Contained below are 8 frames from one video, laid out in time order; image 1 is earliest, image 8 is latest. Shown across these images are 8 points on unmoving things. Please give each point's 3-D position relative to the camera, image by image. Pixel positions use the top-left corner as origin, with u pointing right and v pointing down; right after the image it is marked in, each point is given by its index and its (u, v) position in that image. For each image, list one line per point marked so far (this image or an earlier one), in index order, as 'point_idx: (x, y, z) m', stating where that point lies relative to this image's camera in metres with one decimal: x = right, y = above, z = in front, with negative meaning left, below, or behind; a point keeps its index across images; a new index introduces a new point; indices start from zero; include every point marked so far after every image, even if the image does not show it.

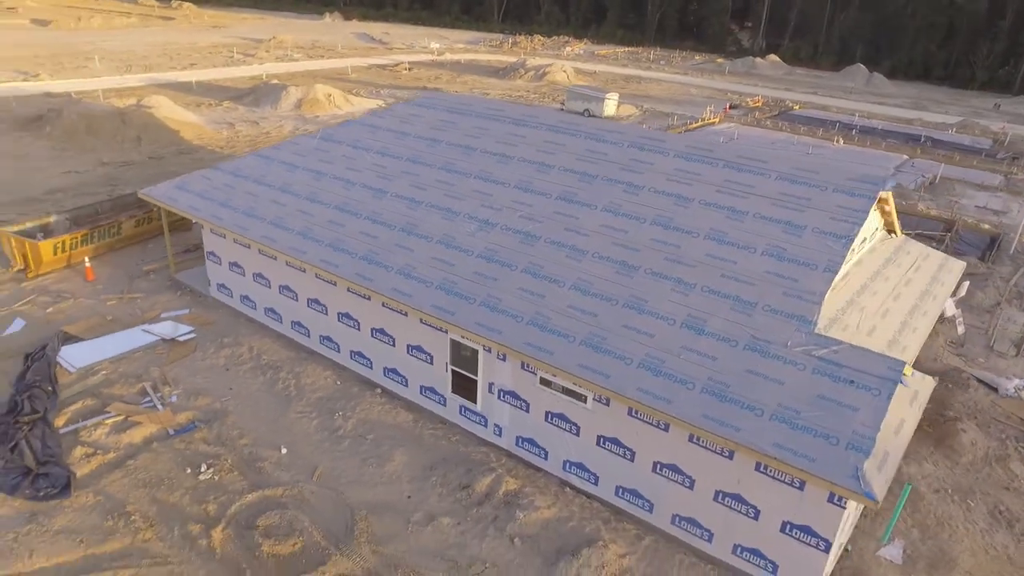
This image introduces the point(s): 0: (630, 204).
0: (+1.7, +1.2, +10.4) m
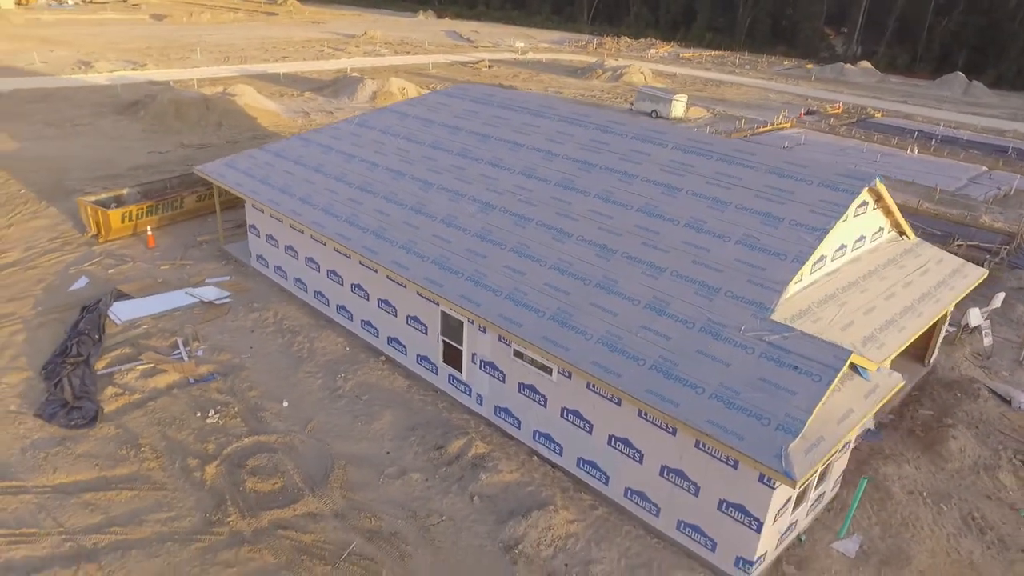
0: (+1.6, +1.4, +10.8) m
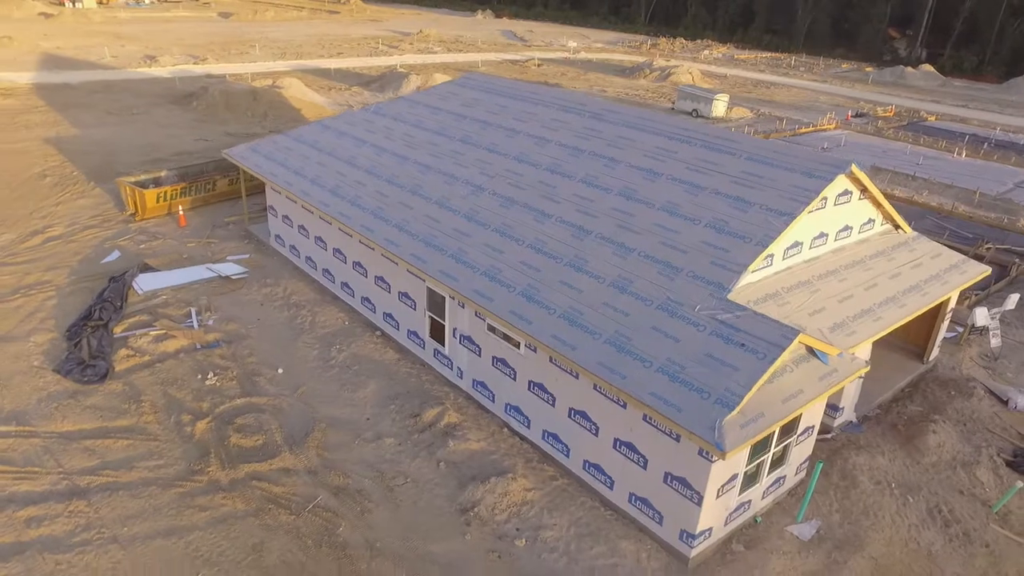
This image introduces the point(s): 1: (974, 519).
0: (+1.4, +1.7, +11.0) m
1: (+5.8, -2.9, +9.2) m
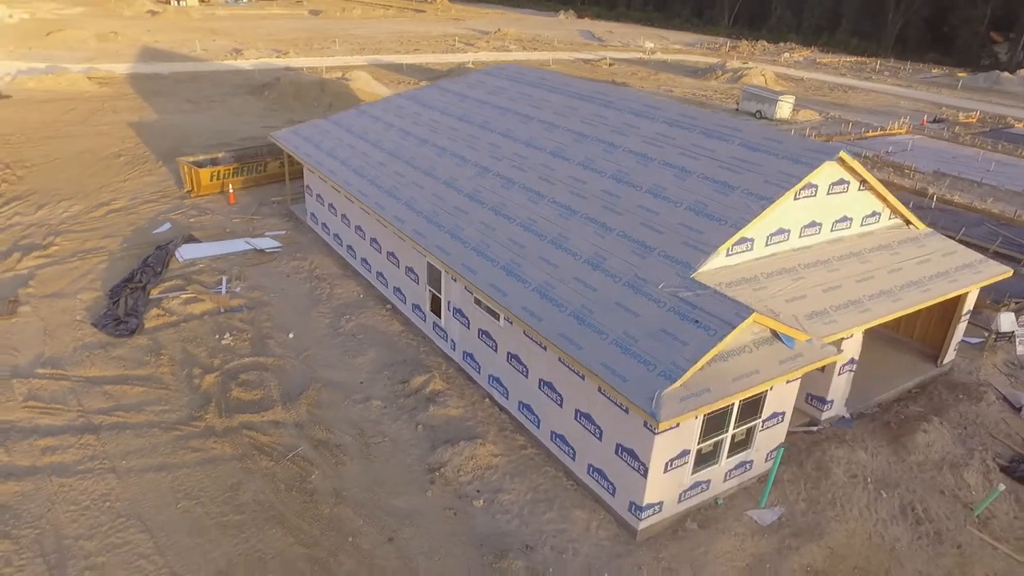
0: (+1.4, +2.0, +11.2) m
1: (+5.4, -2.8, +8.9) m
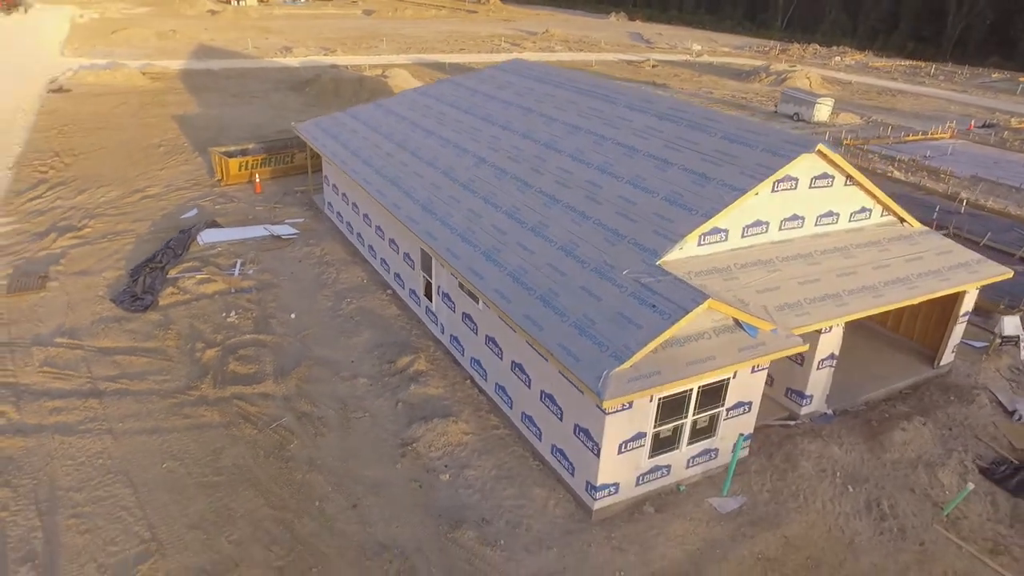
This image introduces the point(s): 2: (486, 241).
0: (+1.2, +2.1, +11.4) m
1: (+4.9, -2.8, +8.9) m
2: (-0.4, +0.7, +10.5) m
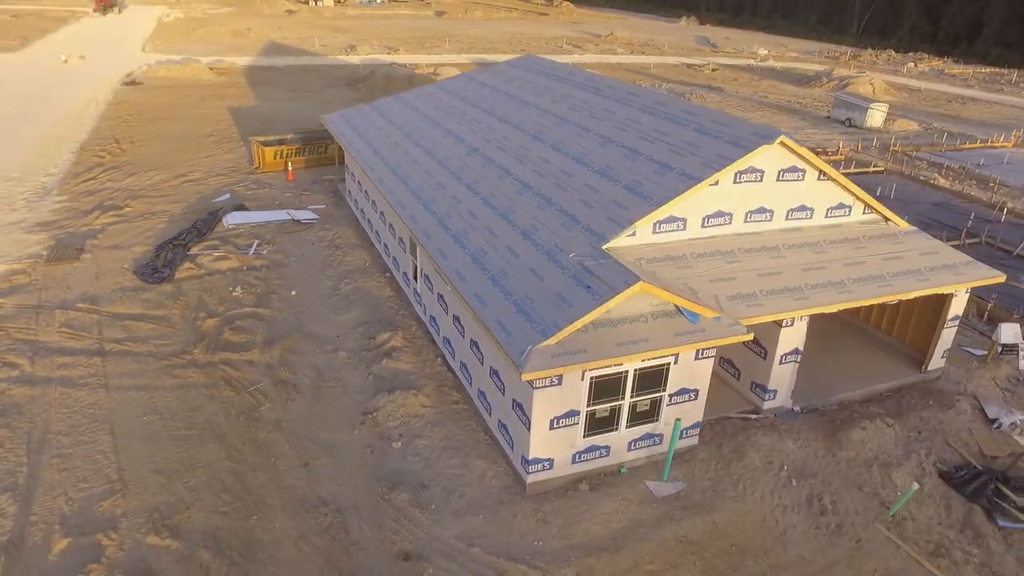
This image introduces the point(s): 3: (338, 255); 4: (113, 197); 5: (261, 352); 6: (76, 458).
0: (+1.0, +2.3, +11.7) m
1: (+4.2, -2.7, +8.8) m
2: (-0.8, +1.0, +10.9) m
3: (-3.6, +0.7, +15.2) m
4: (-10.1, +2.3, +18.5) m
5: (-4.0, -1.0, +11.6) m
6: (-5.5, -2.1, +9.2) m
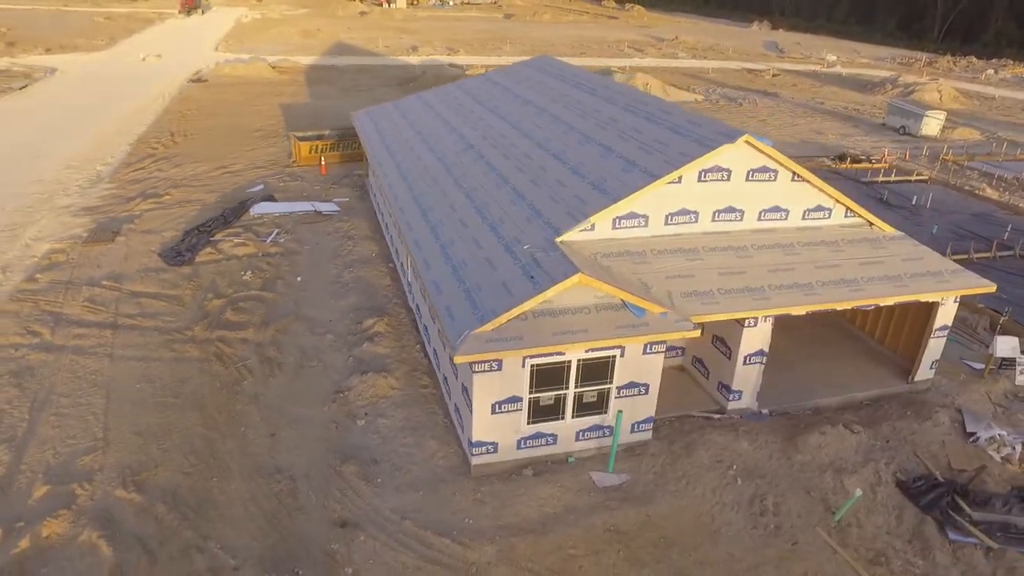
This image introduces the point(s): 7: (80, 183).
0: (+0.7, +2.4, +11.9) m
1: (+3.4, -2.7, +8.7) m
2: (-1.1, +1.1, +11.3) m
3: (-3.6, +0.9, +15.9) m
4: (-9.6, +2.8, +19.8) m
5: (-4.3, -0.8, +12.3) m
6: (-6.1, -1.8, +10.0) m
7: (-11.7, +2.9, +19.8) m
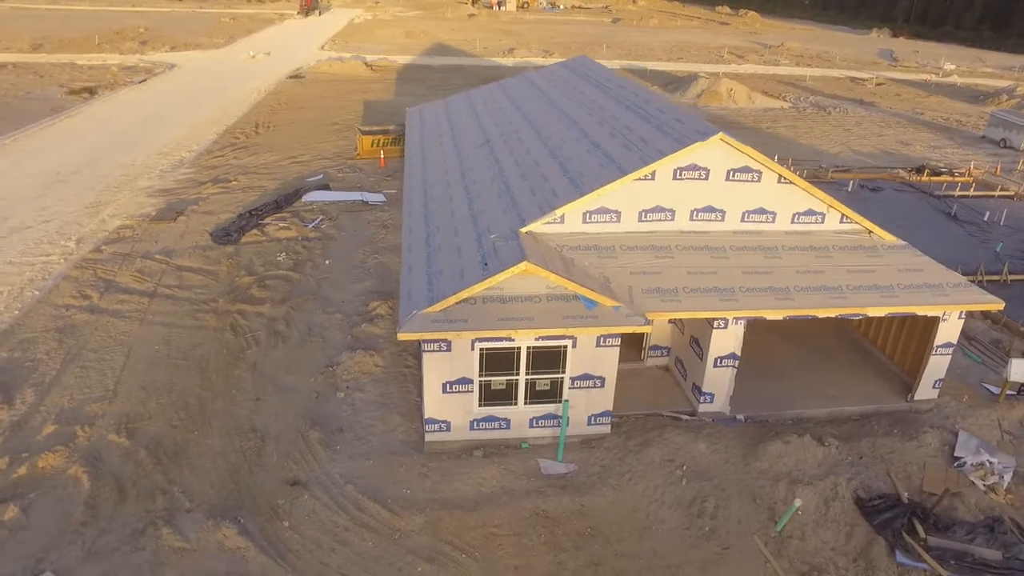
0: (+0.8, +2.5, +12.1) m
1: (+2.7, -2.7, +8.5) m
2: (-1.2, +1.3, +11.8) m
3: (-3.0, +1.2, +16.7) m
4: (-8.3, +3.4, +21.4) m
5: (-4.3, -0.4, +13.2) m
6: (-6.5, -1.3, +11.3) m
7: (-10.4, +3.6, +21.7) m
